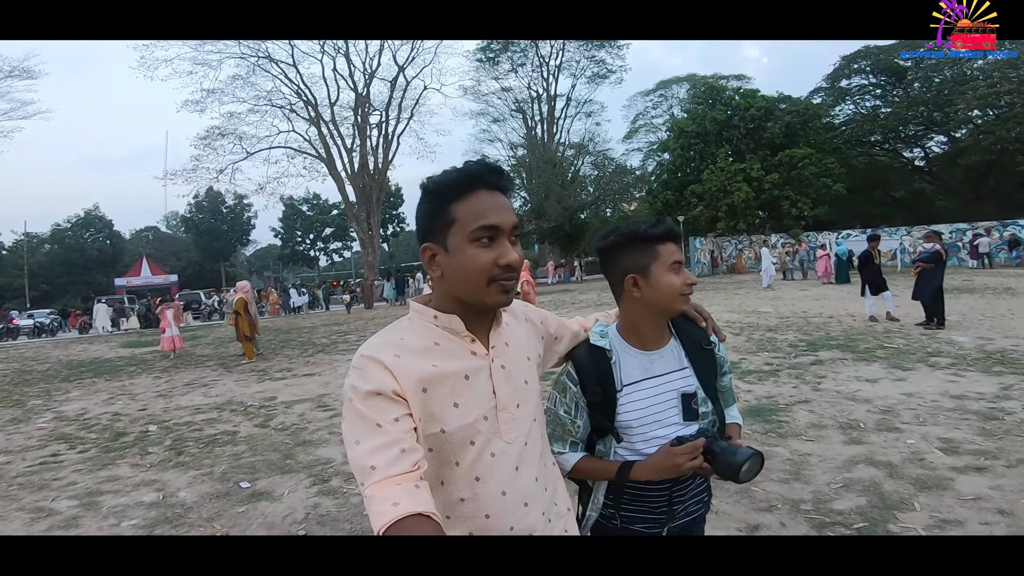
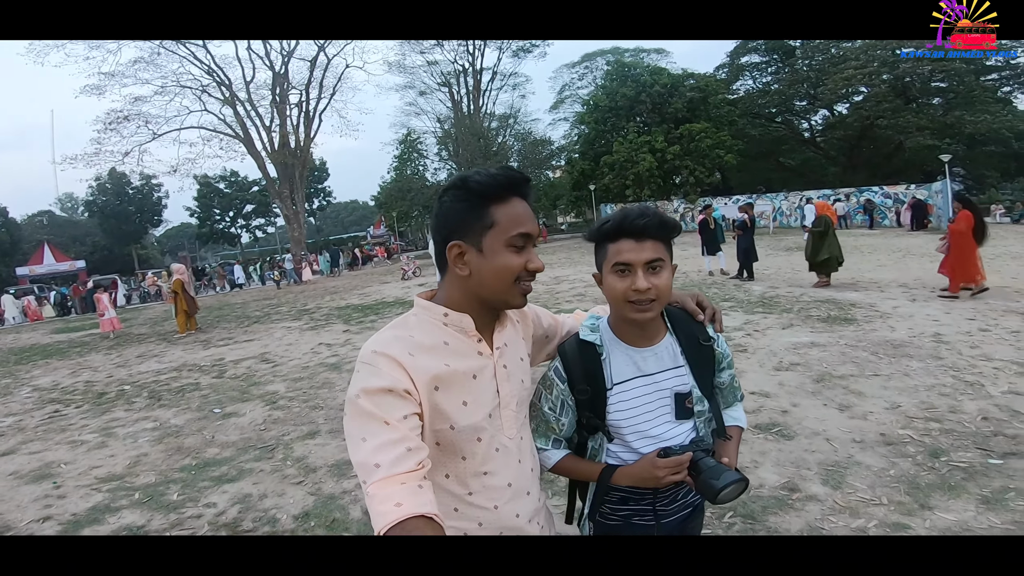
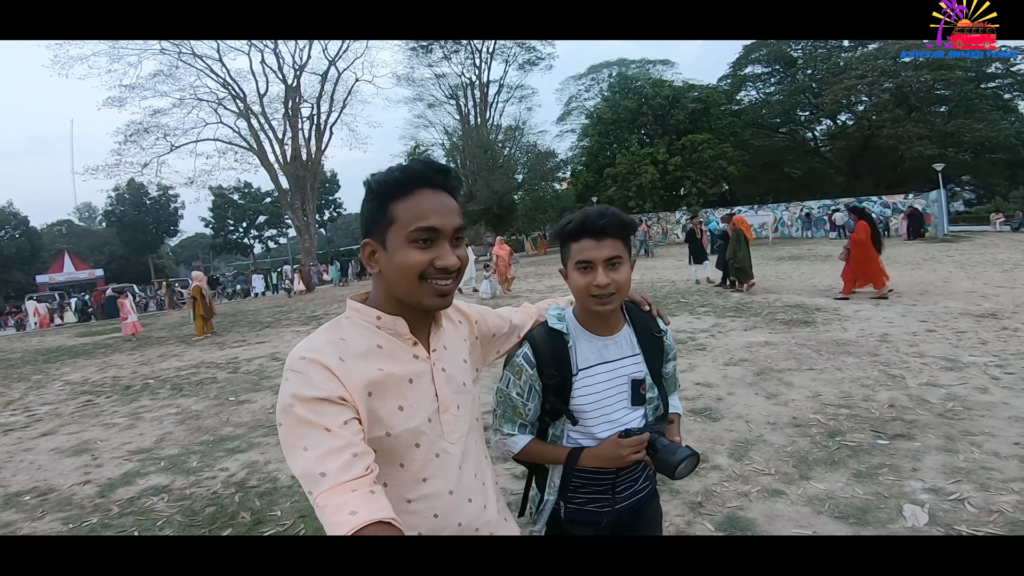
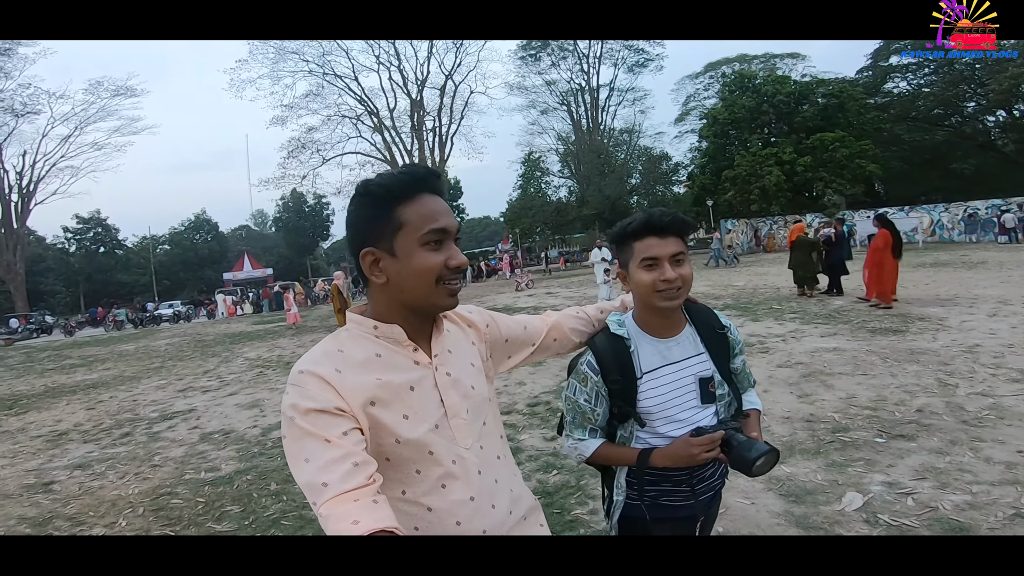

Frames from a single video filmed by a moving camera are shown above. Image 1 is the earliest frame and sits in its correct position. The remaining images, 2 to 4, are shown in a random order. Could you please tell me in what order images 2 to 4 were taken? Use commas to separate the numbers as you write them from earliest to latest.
2, 3, 4
